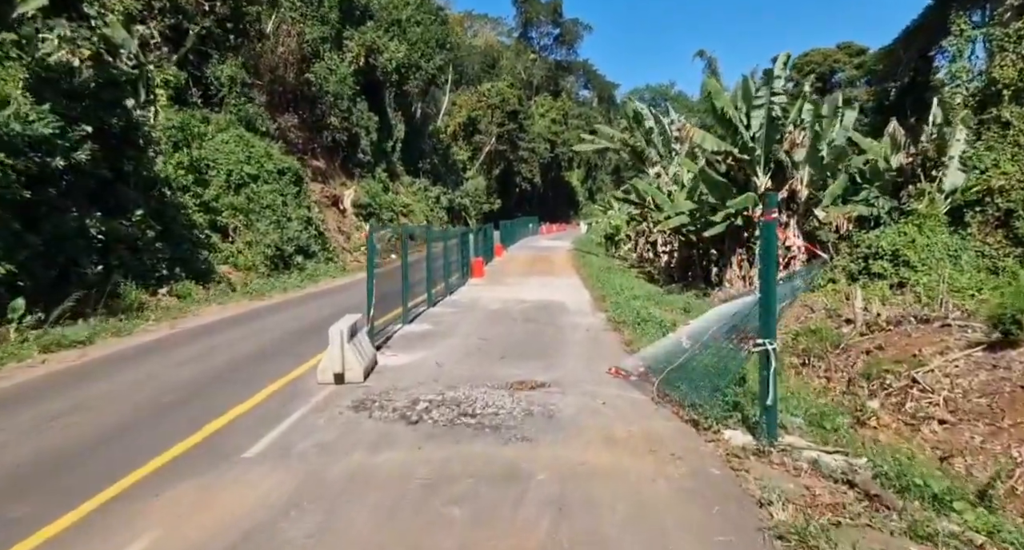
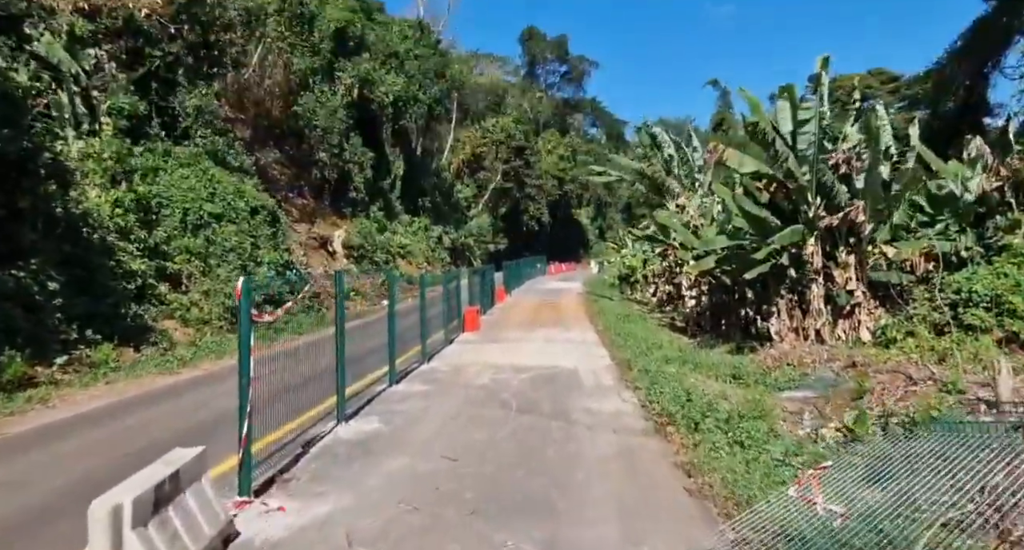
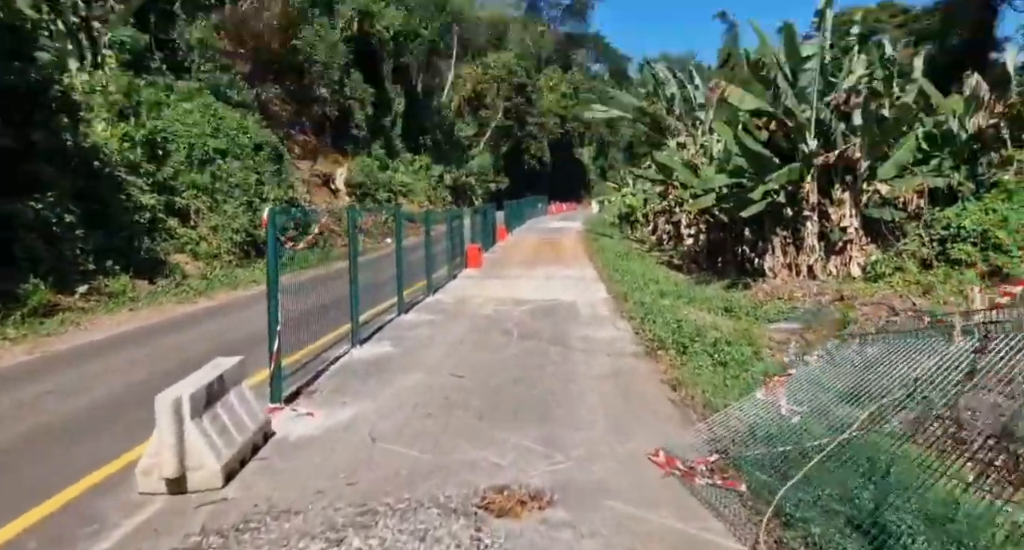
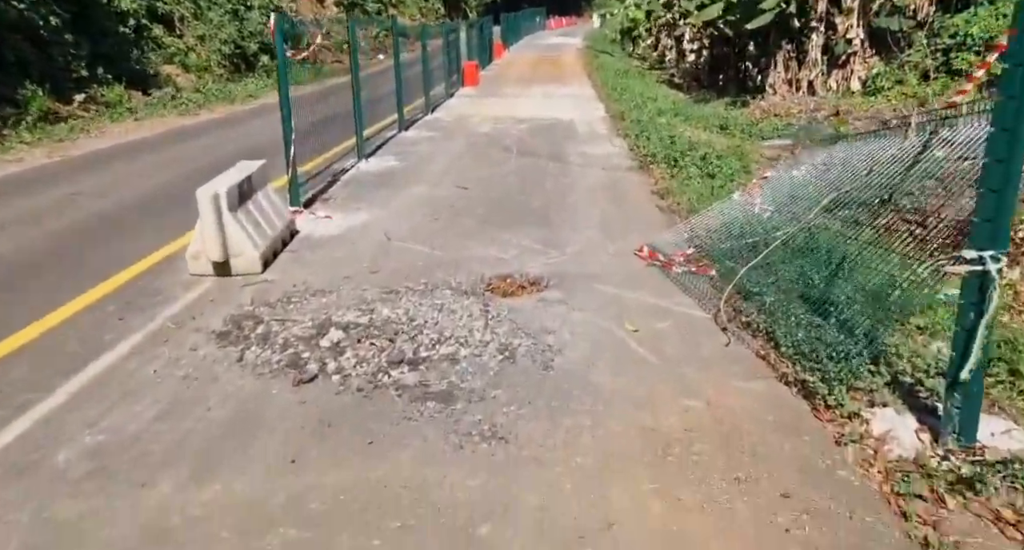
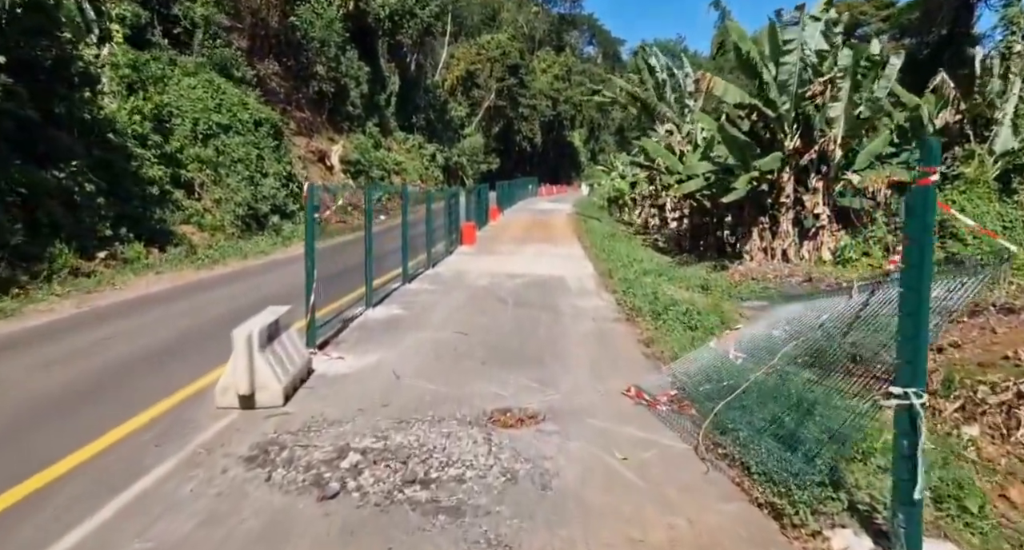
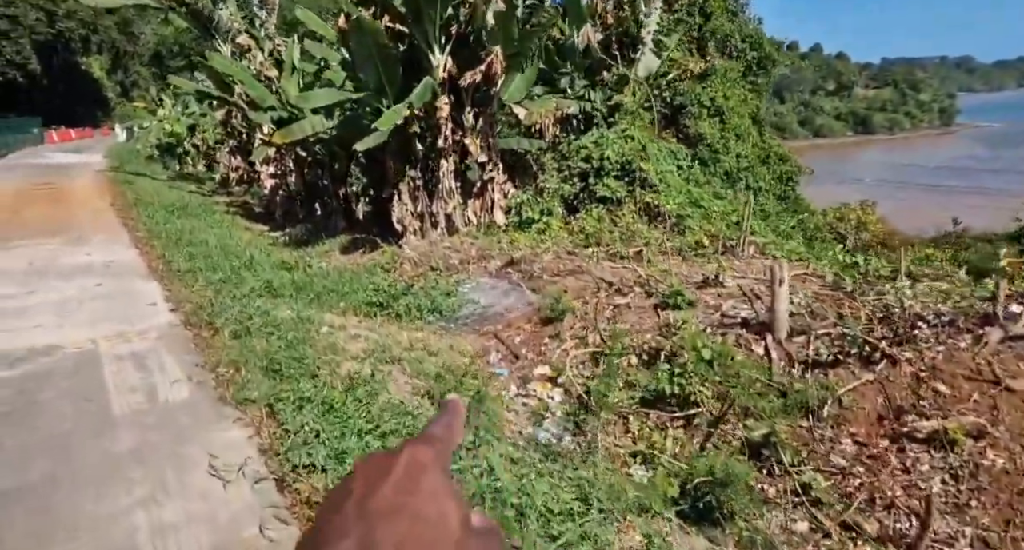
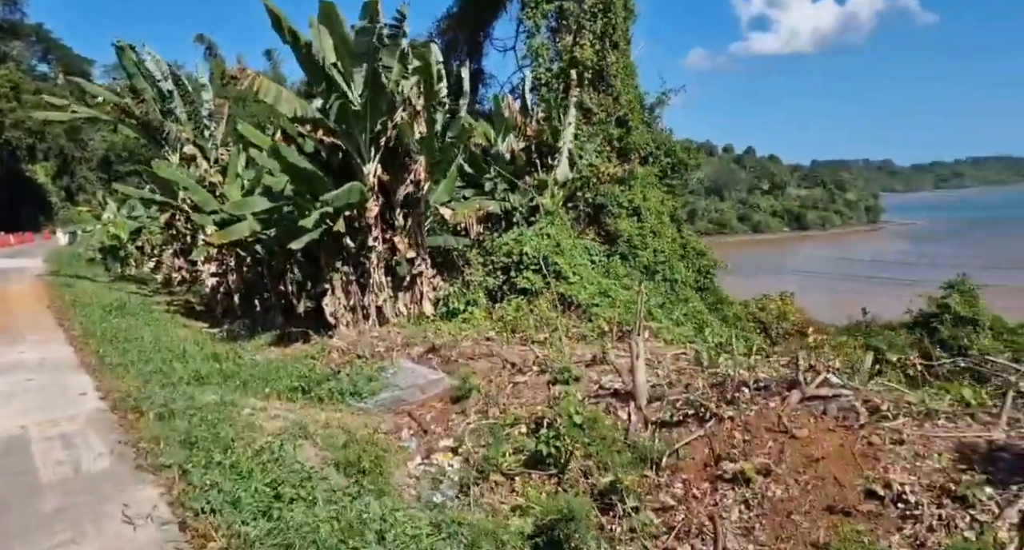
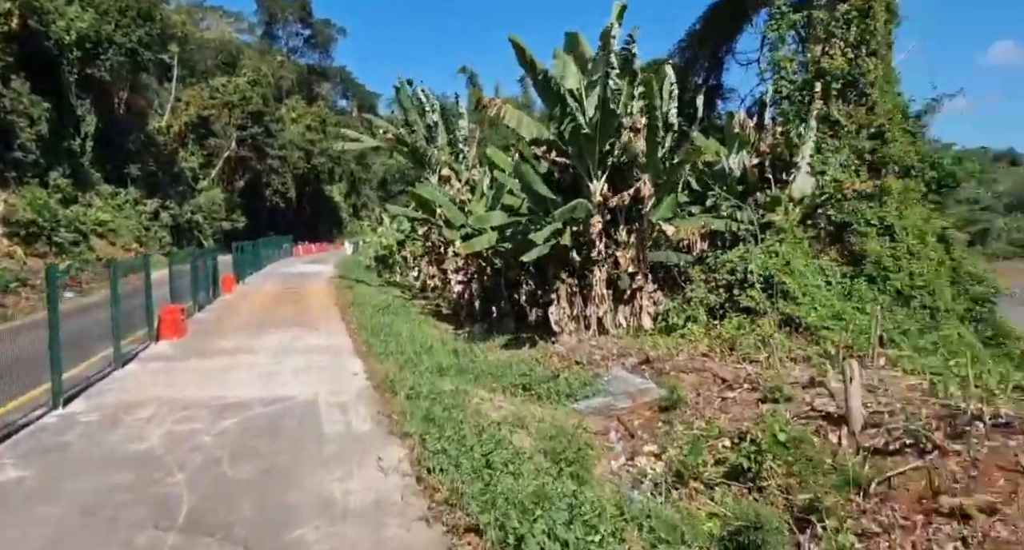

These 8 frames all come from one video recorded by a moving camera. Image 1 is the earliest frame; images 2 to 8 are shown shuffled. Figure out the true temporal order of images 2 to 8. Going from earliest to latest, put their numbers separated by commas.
5, 4, 3, 2, 8, 7, 6
